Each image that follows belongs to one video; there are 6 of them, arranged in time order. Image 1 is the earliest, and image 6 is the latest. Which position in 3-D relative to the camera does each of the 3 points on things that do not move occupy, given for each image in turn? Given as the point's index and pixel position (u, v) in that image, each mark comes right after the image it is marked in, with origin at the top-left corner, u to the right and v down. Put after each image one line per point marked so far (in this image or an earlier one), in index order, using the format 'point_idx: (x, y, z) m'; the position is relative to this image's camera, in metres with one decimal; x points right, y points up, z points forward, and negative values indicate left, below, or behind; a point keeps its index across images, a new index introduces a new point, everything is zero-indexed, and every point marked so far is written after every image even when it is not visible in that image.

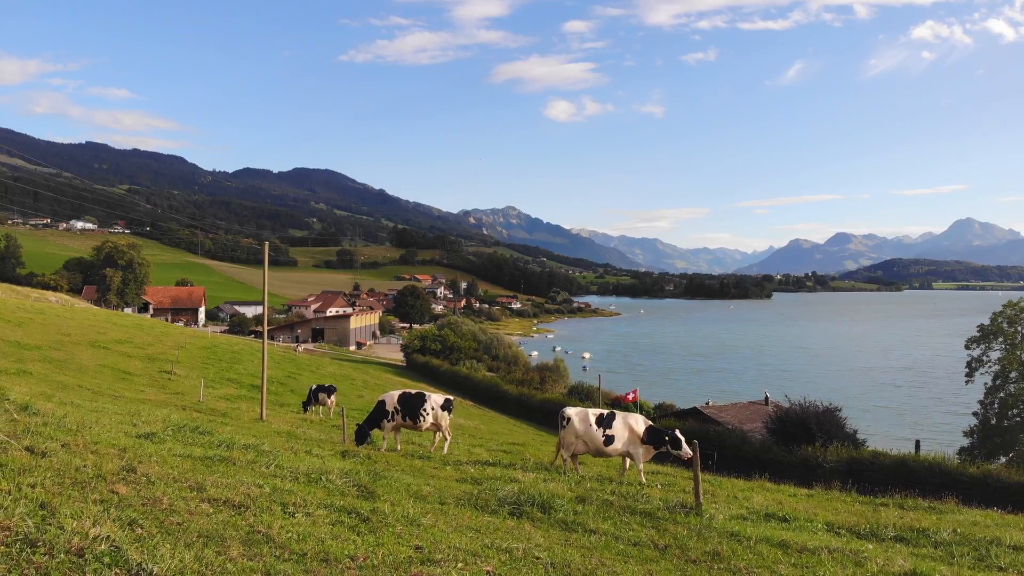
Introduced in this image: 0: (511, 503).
0: (0.0, -2.9, +7.8) m
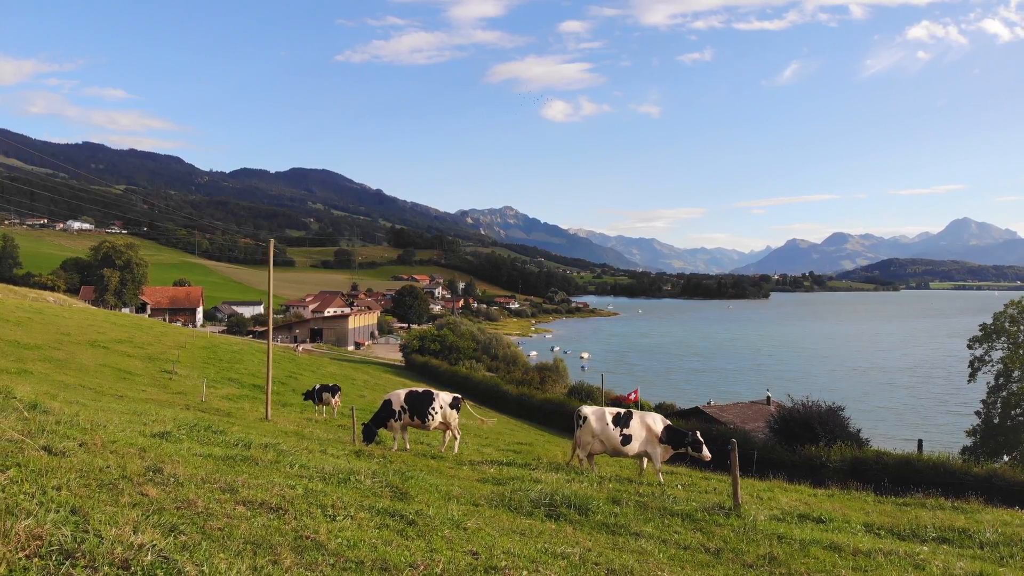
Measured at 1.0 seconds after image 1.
0: (+0.5, -2.8, +7.5) m
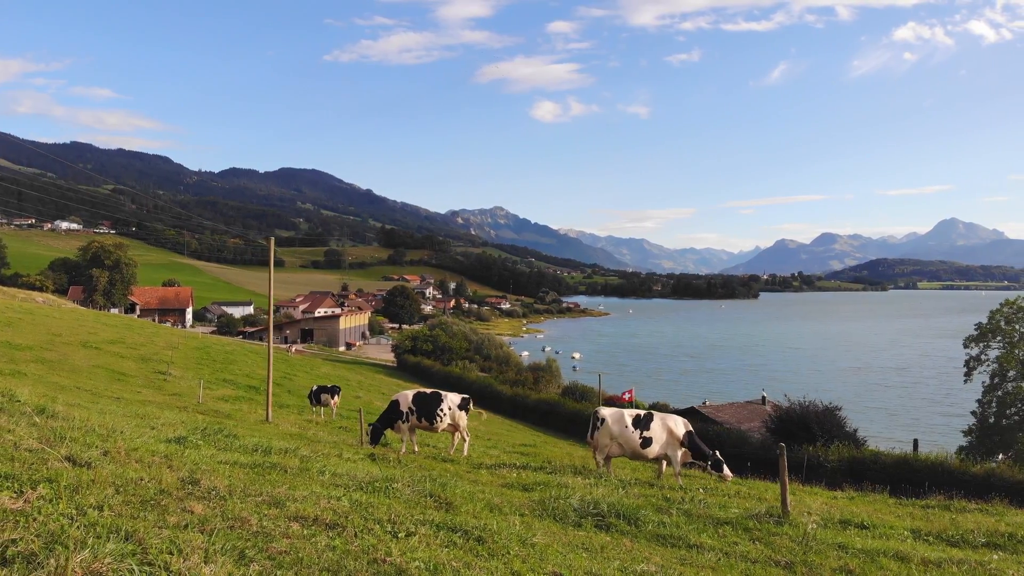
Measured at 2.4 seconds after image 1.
0: (+1.0, -2.7, +7.1) m
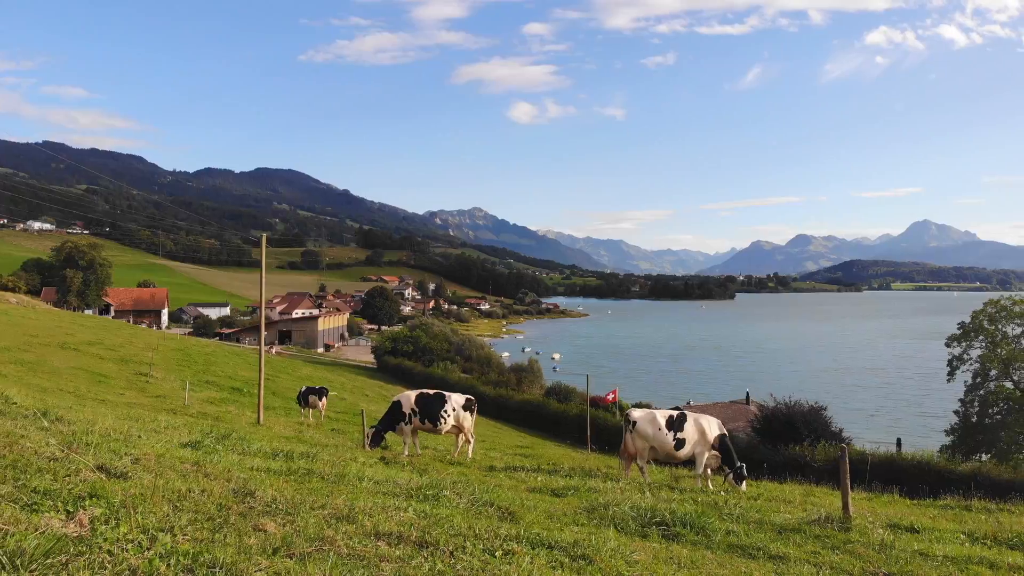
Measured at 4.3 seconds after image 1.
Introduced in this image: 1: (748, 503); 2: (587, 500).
0: (+1.6, -2.6, +6.6) m
1: (+3.8, -3.6, +9.7) m
2: (+1.1, -3.1, +8.6) m
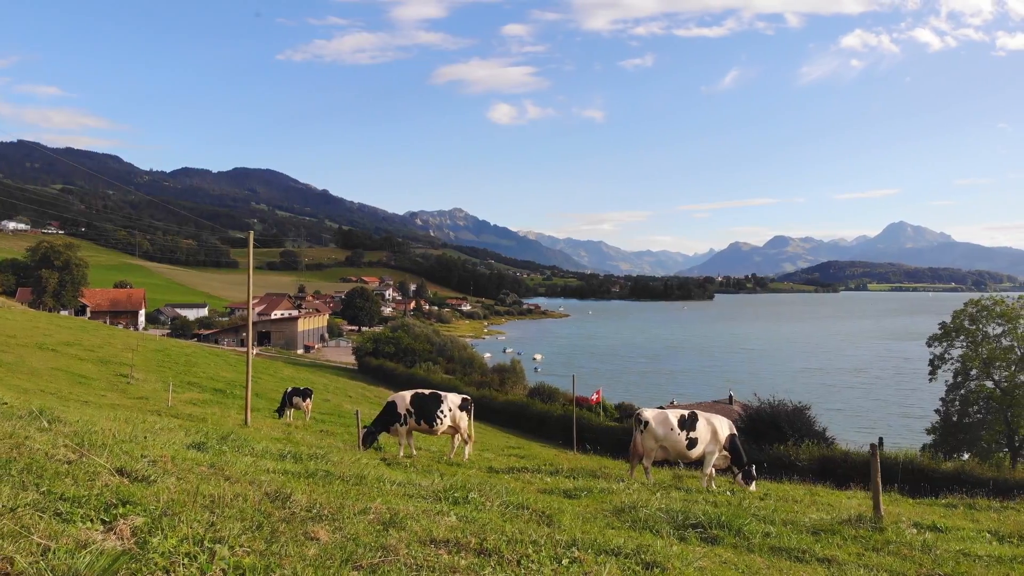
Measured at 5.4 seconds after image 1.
0: (+1.9, -2.6, +6.4) m
1: (+4.1, -3.5, +9.5) m
2: (+1.4, -3.0, +8.4) m
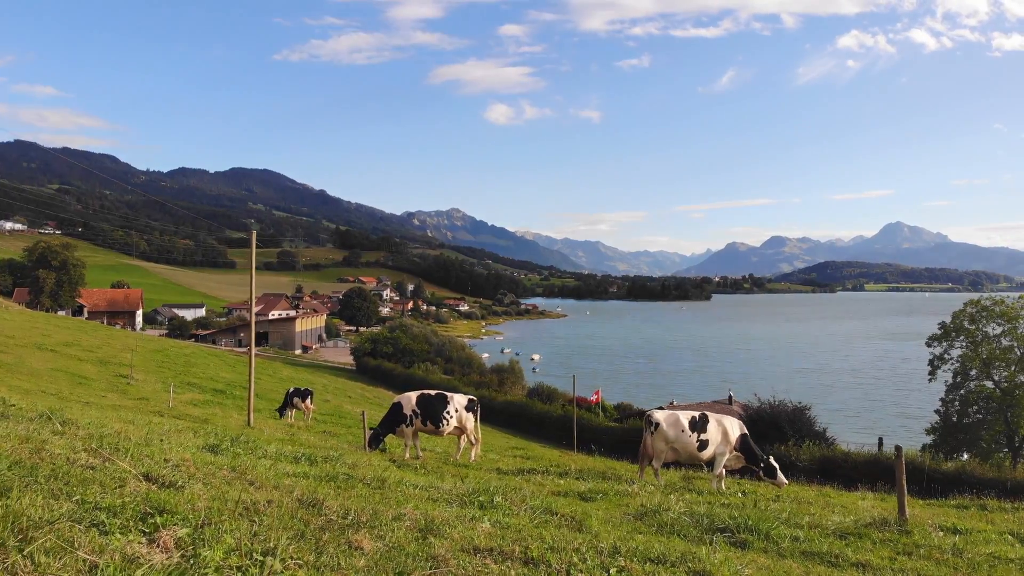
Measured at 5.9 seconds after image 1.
0: (+2.1, -2.6, +6.2) m
1: (+4.3, -3.5, +9.4) m
2: (+1.6, -3.0, +8.2) m
